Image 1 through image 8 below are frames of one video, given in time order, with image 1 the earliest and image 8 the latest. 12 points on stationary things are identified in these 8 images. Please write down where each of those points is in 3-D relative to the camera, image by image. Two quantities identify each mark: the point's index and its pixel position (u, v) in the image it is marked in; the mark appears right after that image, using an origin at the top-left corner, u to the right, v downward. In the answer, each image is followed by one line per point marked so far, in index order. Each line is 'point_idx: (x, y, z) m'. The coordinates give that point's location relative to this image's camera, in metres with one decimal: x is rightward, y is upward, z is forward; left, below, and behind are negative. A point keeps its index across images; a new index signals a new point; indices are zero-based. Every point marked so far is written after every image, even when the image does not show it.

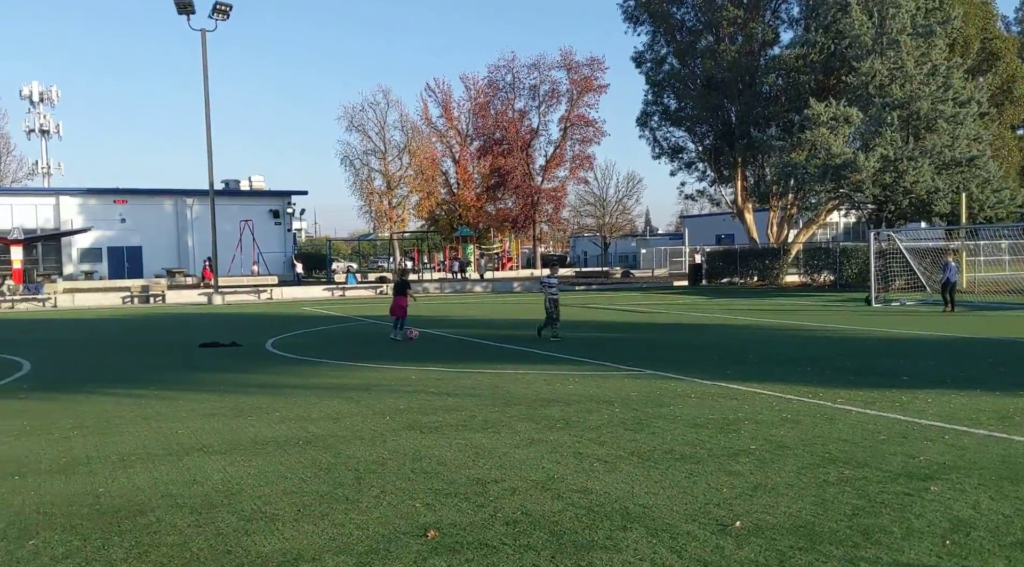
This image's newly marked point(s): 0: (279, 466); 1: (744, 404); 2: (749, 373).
0: (-1.8, -1.4, +6.6) m
1: (+2.5, -1.3, +9.6) m
2: (+3.2, -1.2, +12.1) m
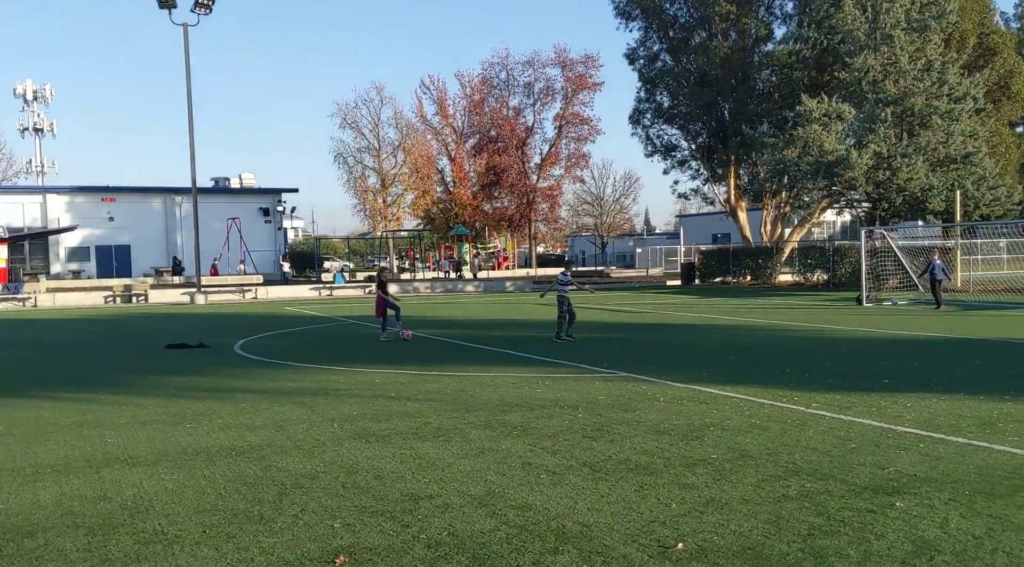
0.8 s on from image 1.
0: (-2.2, -1.4, +6.2) m
1: (+2.1, -1.3, +9.1) m
2: (+2.8, -1.2, +11.7) m
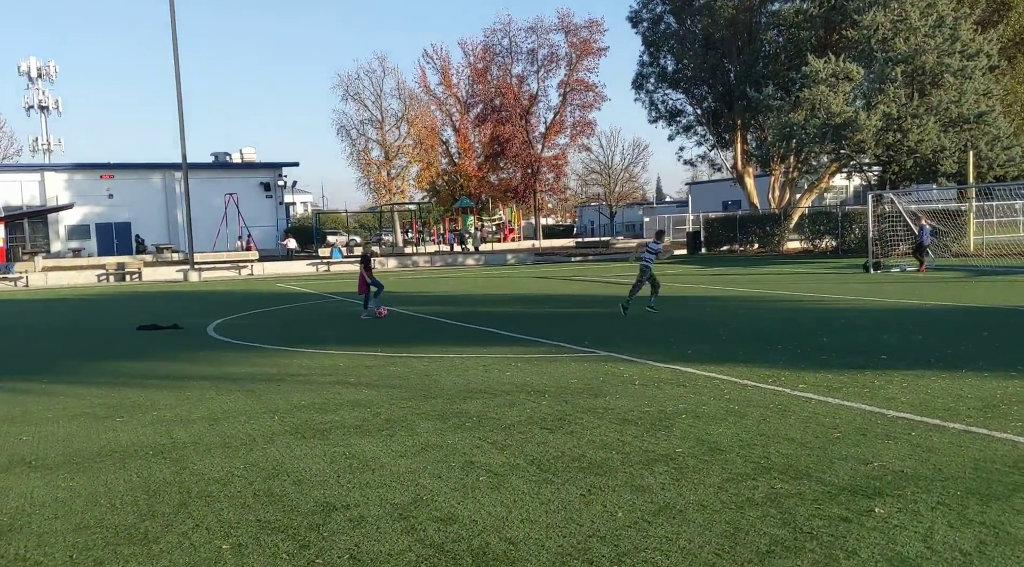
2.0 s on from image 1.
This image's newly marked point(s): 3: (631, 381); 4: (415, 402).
0: (-2.6, -1.3, +5.5) m
1: (+1.7, -1.1, +8.4) m
2: (+2.5, -0.9, +10.9) m
3: (+1.2, -1.0, +9.2) m
4: (-0.9, -1.1, +8.3) m
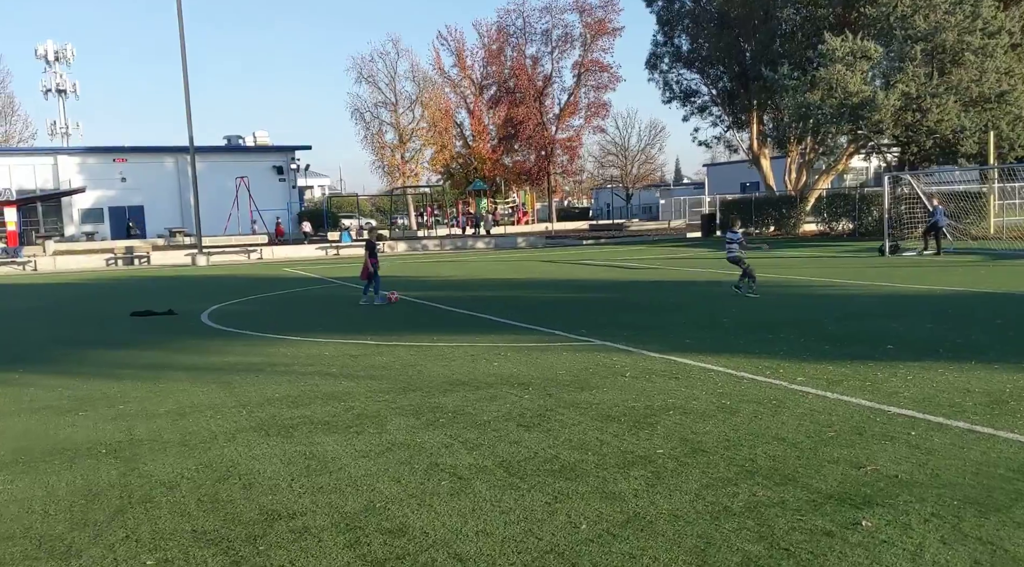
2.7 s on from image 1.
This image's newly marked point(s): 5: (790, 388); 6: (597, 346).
0: (-2.8, -1.2, +5.2) m
1: (+1.5, -0.9, +8.0) m
2: (+2.4, -0.7, +10.5) m
3: (+1.1, -0.9, +8.8) m
4: (-1.1, -1.0, +7.9) m
5: (+2.5, -0.9, +7.8) m
6: (+1.0, -0.7, +10.6) m
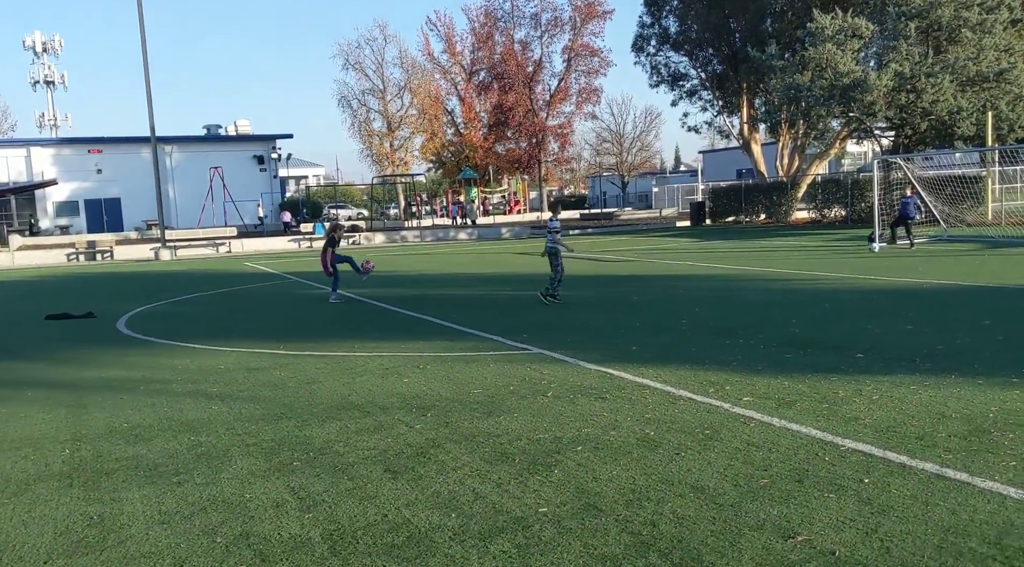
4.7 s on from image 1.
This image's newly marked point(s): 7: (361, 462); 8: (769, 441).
0: (-3.6, -1.3, +4.0) m
1: (+0.7, -1.0, +6.8) m
2: (+1.5, -0.7, +9.3) m
3: (+0.3, -0.9, +7.5) m
4: (-1.9, -1.1, +6.7) m
5: (+1.6, -1.0, +6.5) m
6: (+0.2, -0.8, +9.4) m
7: (-0.9, -1.1, +5.6) m
8: (+1.7, -1.0, +5.8) m
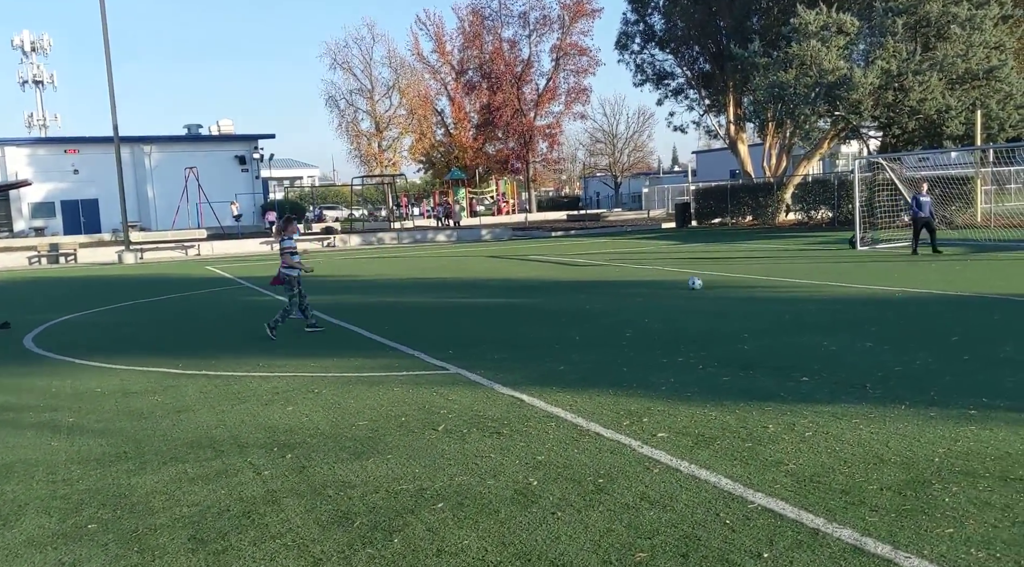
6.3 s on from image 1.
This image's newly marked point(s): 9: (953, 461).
0: (-4.5, -1.5, +3.0) m
1: (-0.1, -1.1, +5.8) m
2: (+0.7, -0.8, +8.3) m
3: (-0.6, -1.0, +6.6) m
4: (-2.7, -1.2, +5.7) m
5: (+0.8, -1.1, +5.6) m
6: (-0.6, -0.9, +8.5) m
7: (-1.8, -1.3, +4.6) m
8: (+0.9, -1.2, +4.9) m
9: (+2.6, -1.1, +5.3) m
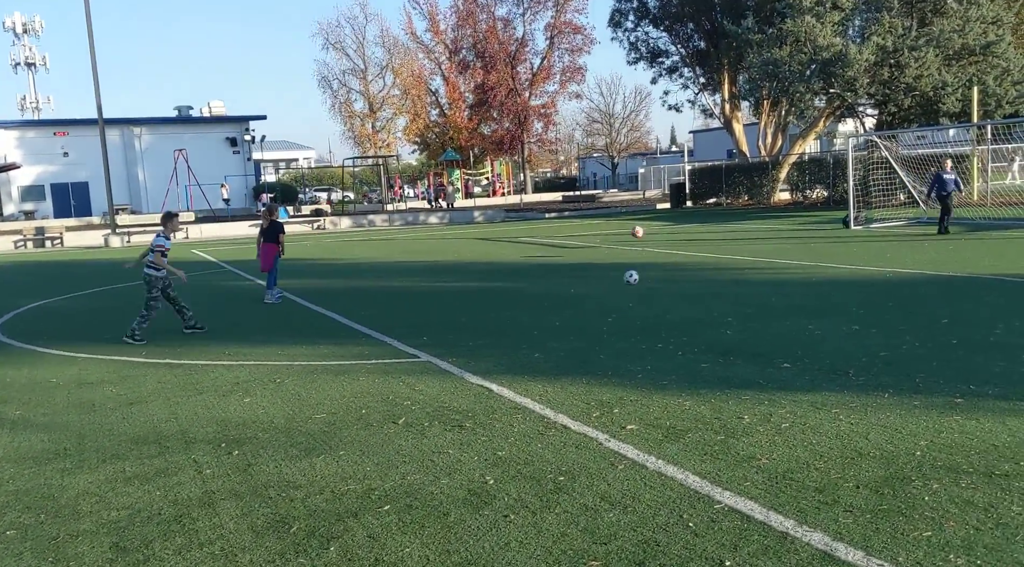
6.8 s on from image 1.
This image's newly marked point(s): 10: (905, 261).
0: (-4.7, -1.5, +2.7) m
1: (-0.4, -1.0, +5.5) m
2: (+0.5, -0.7, +8.0) m
3: (-0.8, -0.9, +6.3) m
4: (-3.0, -1.1, +5.4) m
5: (+0.6, -1.0, +5.3) m
6: (-0.9, -0.7, +8.1) m
7: (-2.0, -1.2, +4.3) m
8: (+0.6, -1.1, +4.6) m
9: (+2.4, -1.0, +5.0) m
10: (+6.8, +0.4, +15.1) m
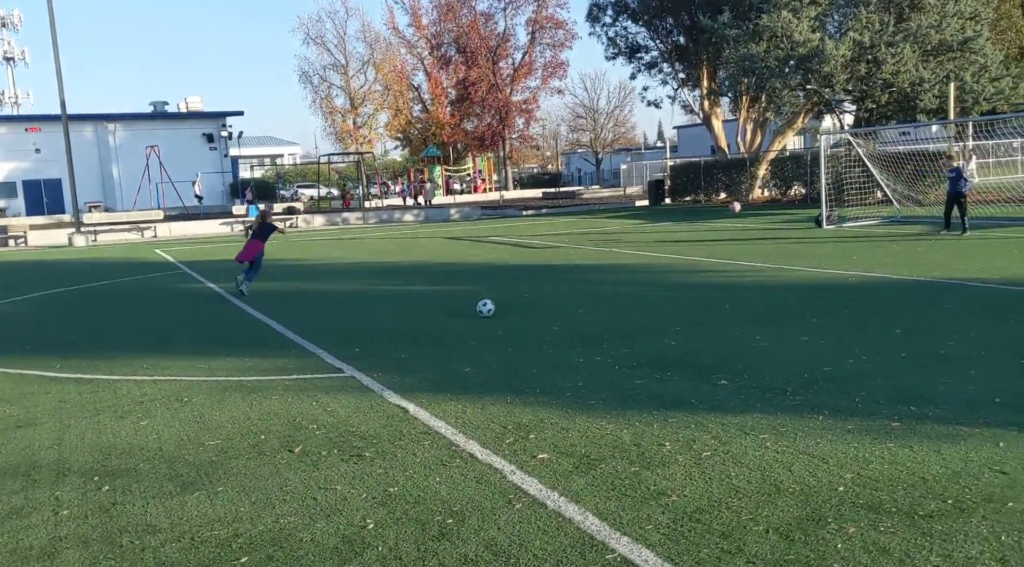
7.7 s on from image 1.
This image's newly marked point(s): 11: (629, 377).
0: (-5.3, -1.6, +2.2) m
1: (-1.0, -1.1, +5.1) m
2: (-0.2, -0.8, +7.6) m
3: (-1.4, -1.0, +5.8) m
4: (-3.6, -1.2, +4.9) m
5: (0.0, -1.1, +4.9) m
6: (-1.5, -0.8, +7.7) m
7: (-2.6, -1.3, +3.9) m
8: (0.0, -1.2, +4.2) m
9: (+1.8, -1.1, +4.6) m
10: (+6.1, +0.3, +14.8) m
11: (+1.0, -0.8, +7.2) m
